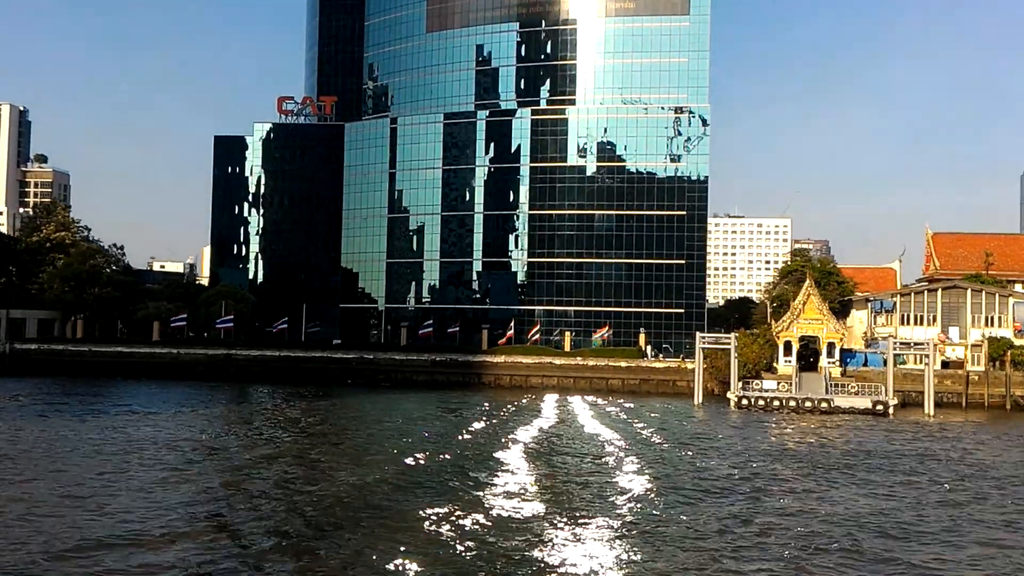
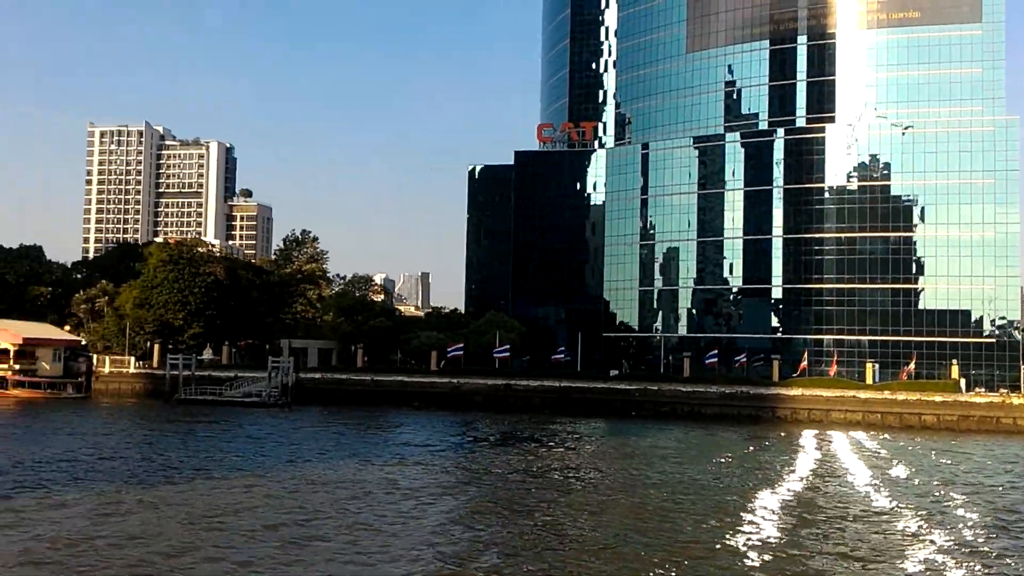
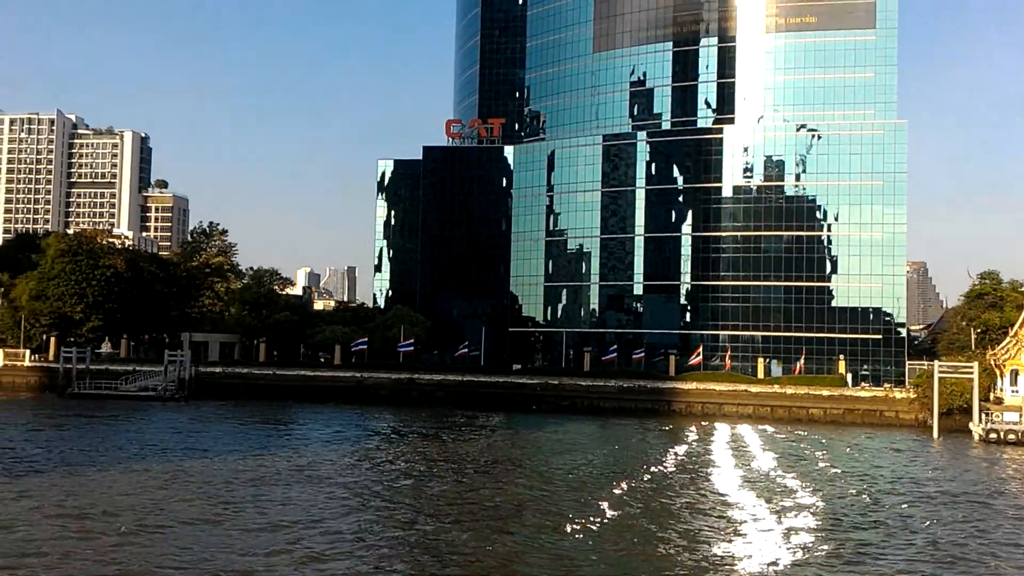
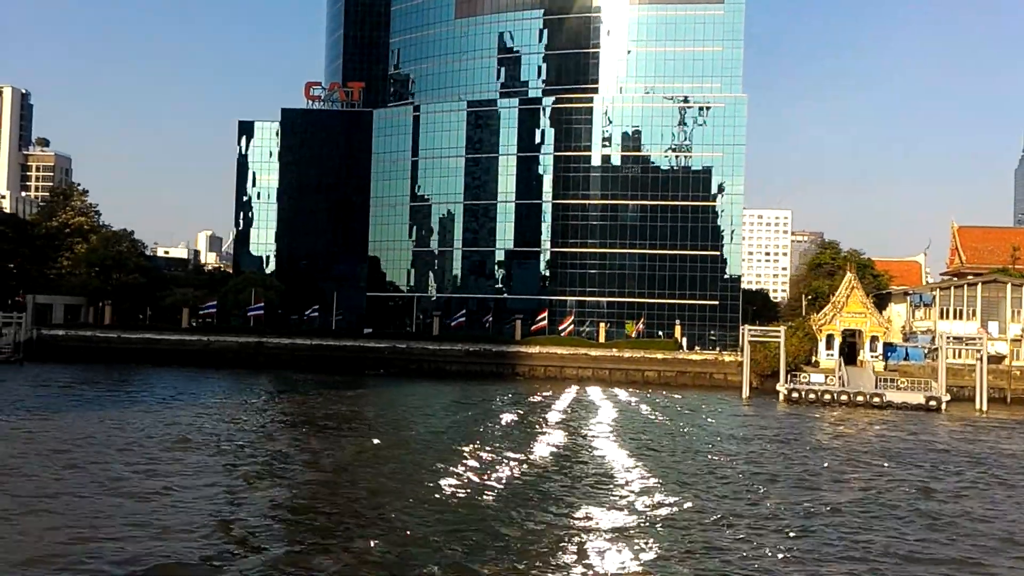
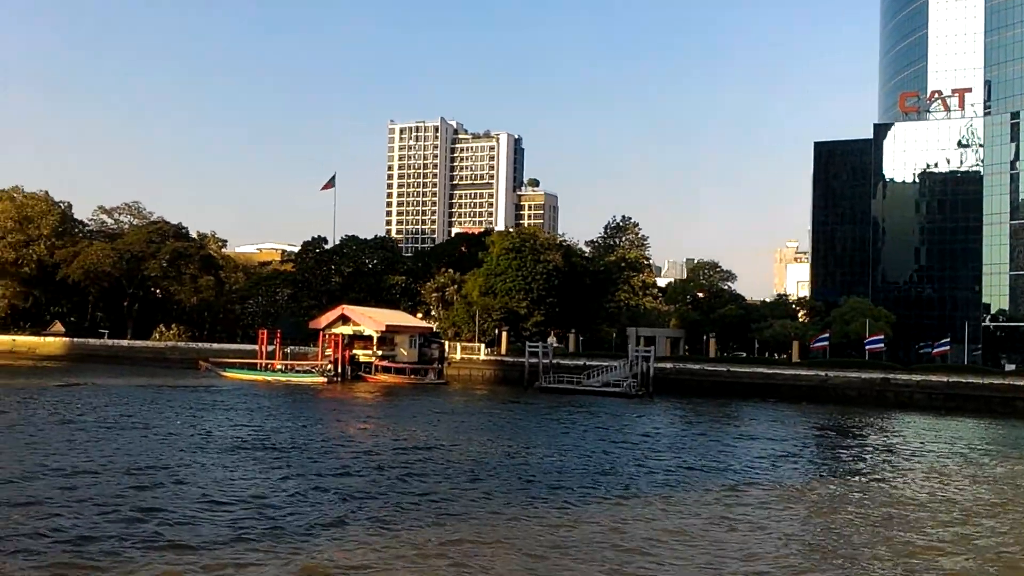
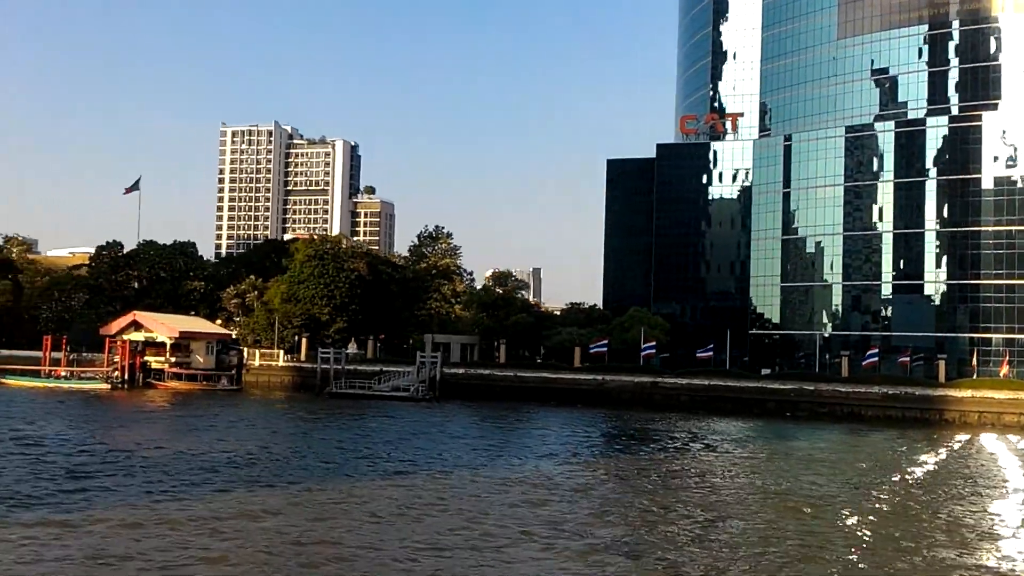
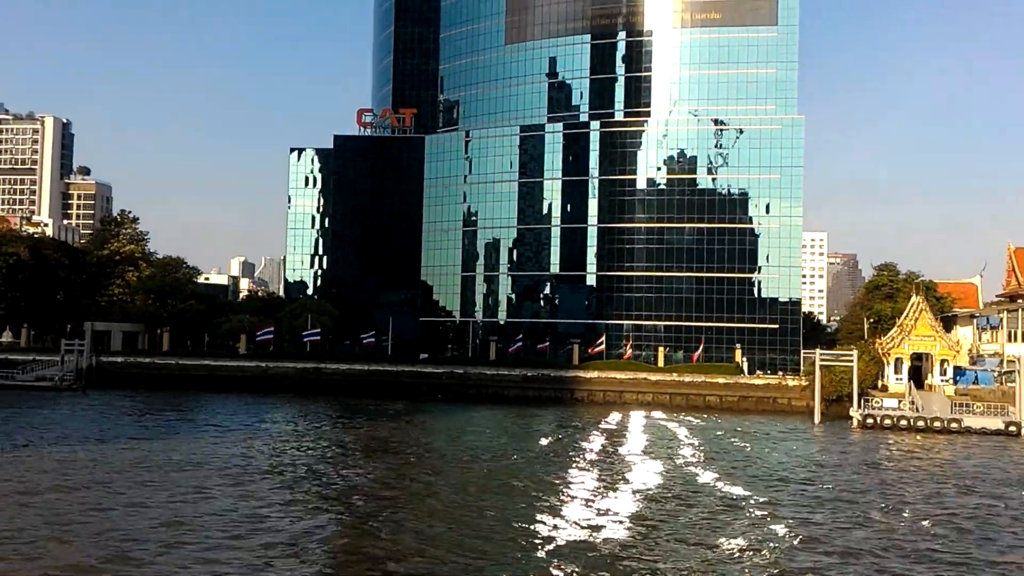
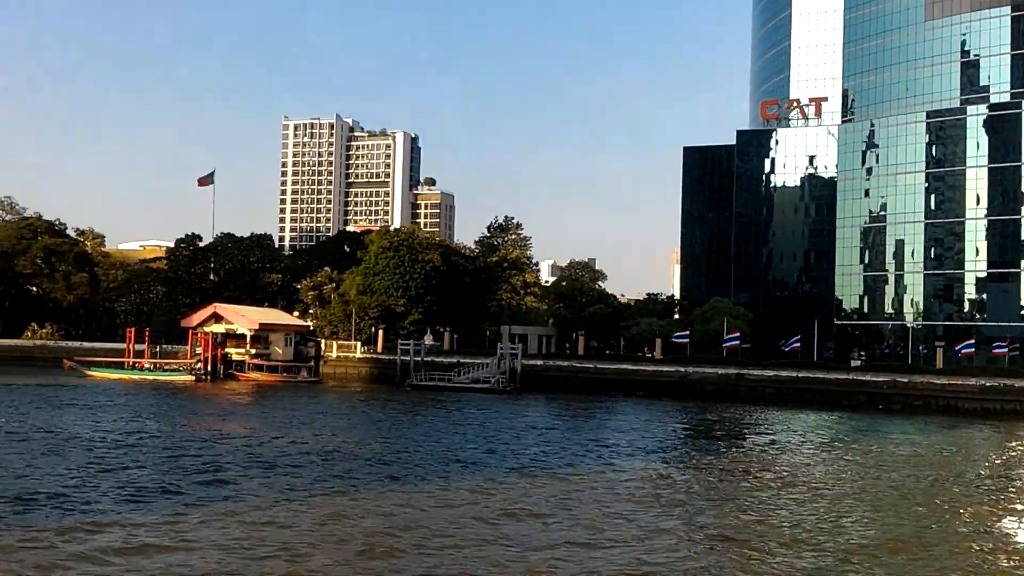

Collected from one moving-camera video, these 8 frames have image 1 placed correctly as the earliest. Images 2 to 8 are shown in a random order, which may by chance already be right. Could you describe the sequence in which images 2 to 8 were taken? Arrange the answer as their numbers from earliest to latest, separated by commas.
4, 7, 3, 2, 6, 8, 5
